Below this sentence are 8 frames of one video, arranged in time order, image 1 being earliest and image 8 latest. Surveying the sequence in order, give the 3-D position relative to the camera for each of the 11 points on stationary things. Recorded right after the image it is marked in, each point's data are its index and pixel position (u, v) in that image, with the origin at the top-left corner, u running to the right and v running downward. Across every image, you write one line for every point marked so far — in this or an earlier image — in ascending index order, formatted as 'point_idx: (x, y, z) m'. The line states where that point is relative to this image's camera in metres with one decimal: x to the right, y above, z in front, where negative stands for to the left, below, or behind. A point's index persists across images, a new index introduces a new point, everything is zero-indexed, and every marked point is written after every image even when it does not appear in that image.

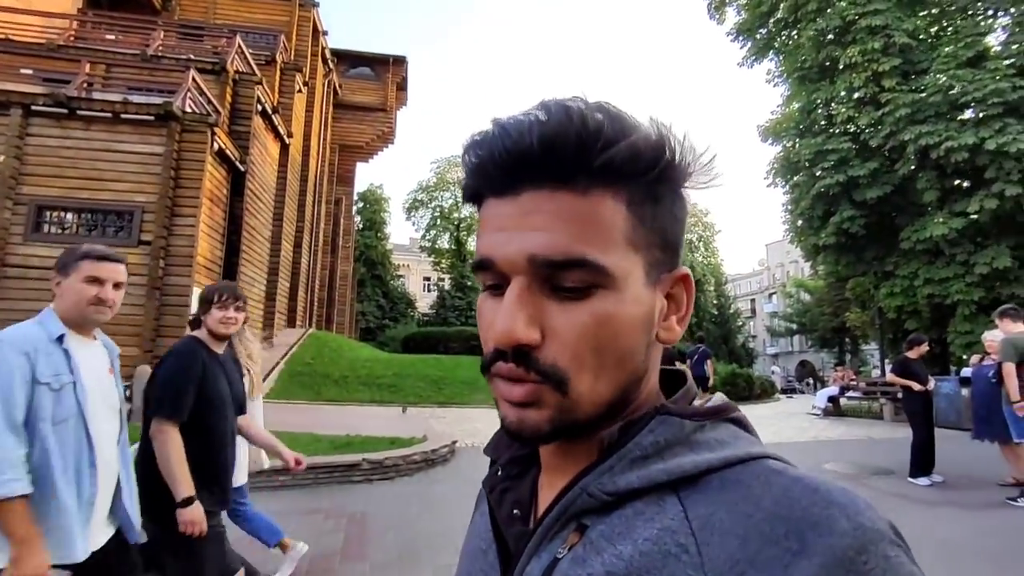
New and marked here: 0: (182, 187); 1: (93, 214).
0: (-8.6, +2.6, +14.7) m
1: (-10.5, +1.9, +14.2) m
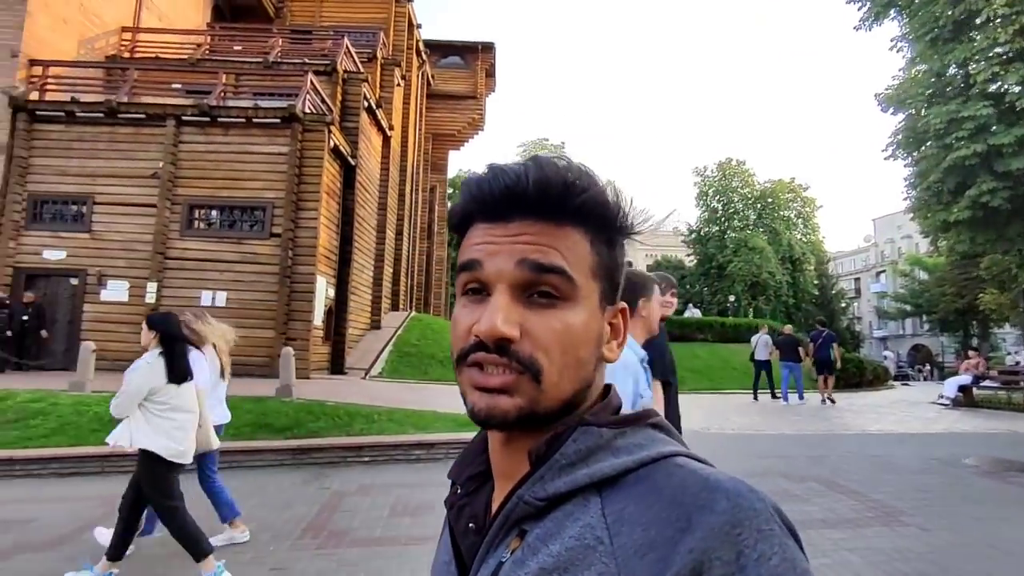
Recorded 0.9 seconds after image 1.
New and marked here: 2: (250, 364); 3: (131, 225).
0: (-5.9, +3.0, +16.0) m
1: (-7.8, +2.2, +15.8) m
2: (-7.1, -2.0, +15.1) m
3: (-10.5, +1.8, +15.6) m
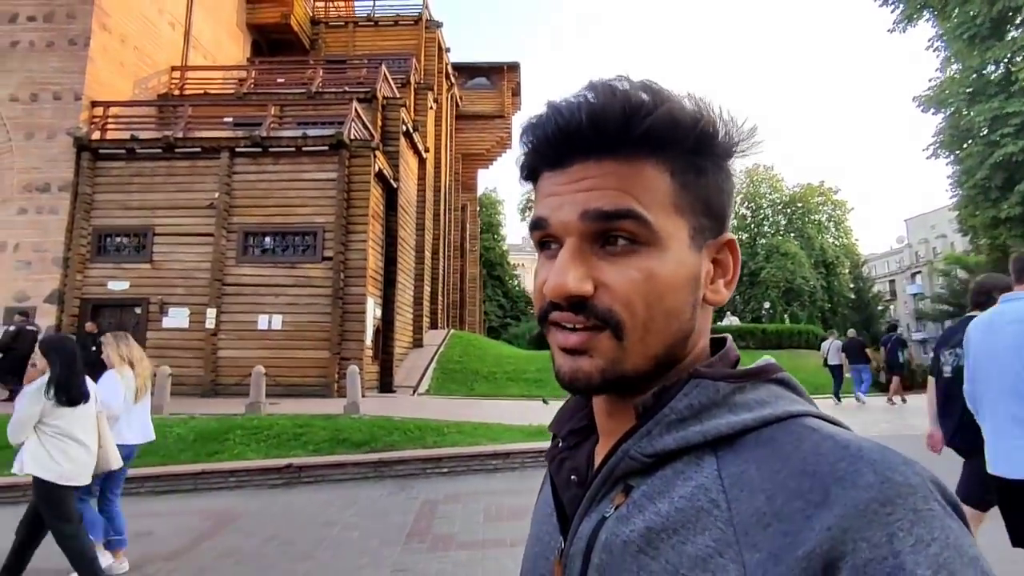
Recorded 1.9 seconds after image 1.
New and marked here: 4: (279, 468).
0: (-4.6, +2.4, +16.5) m
1: (-6.6, +1.5, +16.3) m
2: (-5.7, -2.6, +15.5) m
3: (-9.3, +1.0, +16.2) m
4: (-3.4, -2.6, +8.1) m
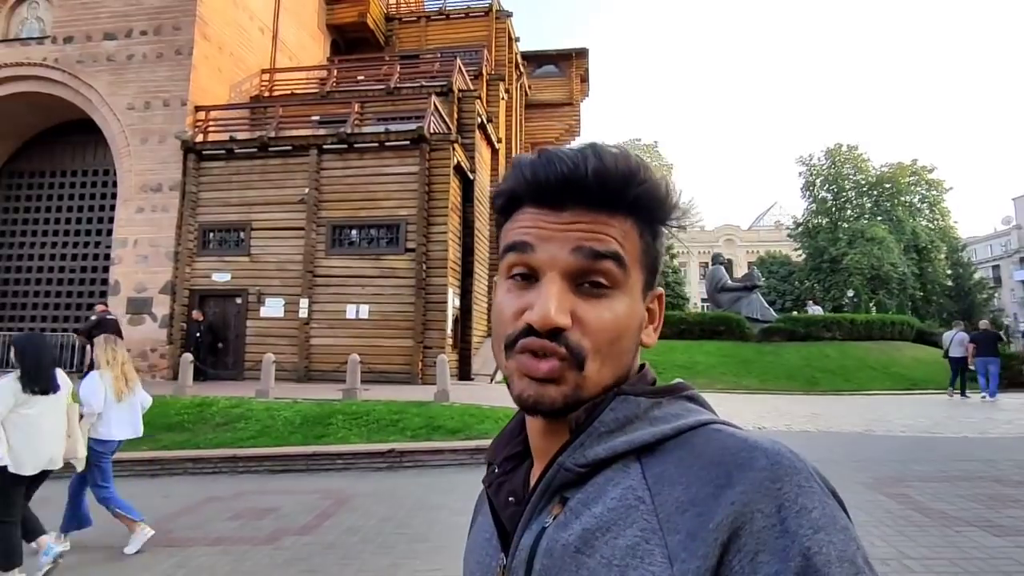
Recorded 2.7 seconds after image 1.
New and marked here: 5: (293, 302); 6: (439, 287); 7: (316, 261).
0: (-2.3, +2.7, +16.9) m
1: (-4.3, +1.8, +17.0) m
2: (-3.5, -2.4, +16.2) m
3: (-7.0, +1.3, +17.2) m
4: (-2.0, -2.5, +8.6) m
5: (-6.6, -0.4, +17.0) m
6: (-2.2, 0.0, +16.6) m
7: (-5.9, +0.8, +17.0) m
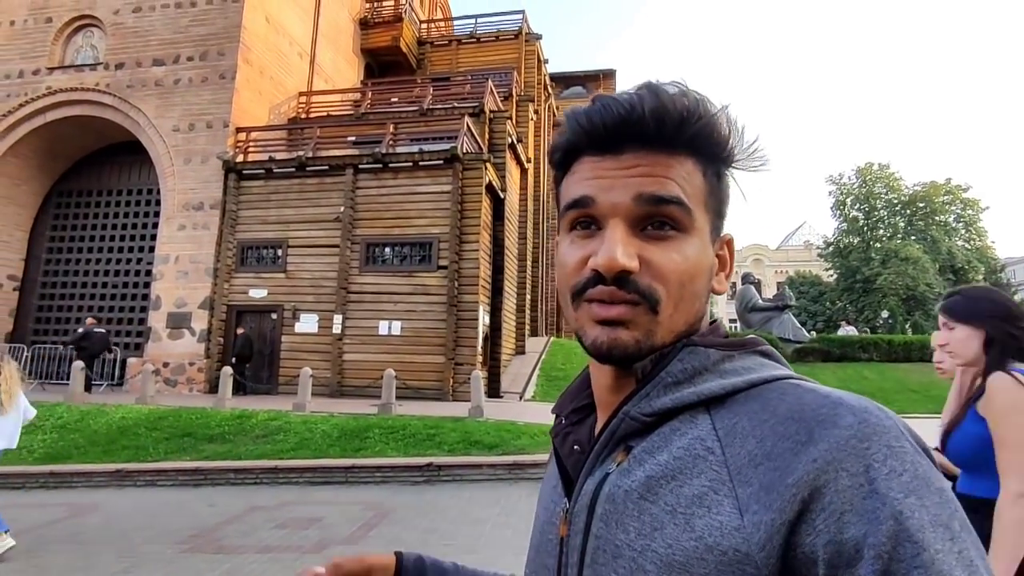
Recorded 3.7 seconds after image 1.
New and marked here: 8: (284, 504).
0: (-1.4, +2.1, +17.2) m
1: (-3.3, +1.3, +17.3) m
2: (-2.6, -2.8, +16.3) m
3: (-6.0, +0.8, +17.6) m
4: (-1.4, -2.7, +8.6) m
5: (-5.7, -0.9, +17.3) m
6: (-1.3, -0.5, +16.8) m
7: (-5.0, +0.3, +17.3) m
8: (-3.1, -2.9, +7.7) m
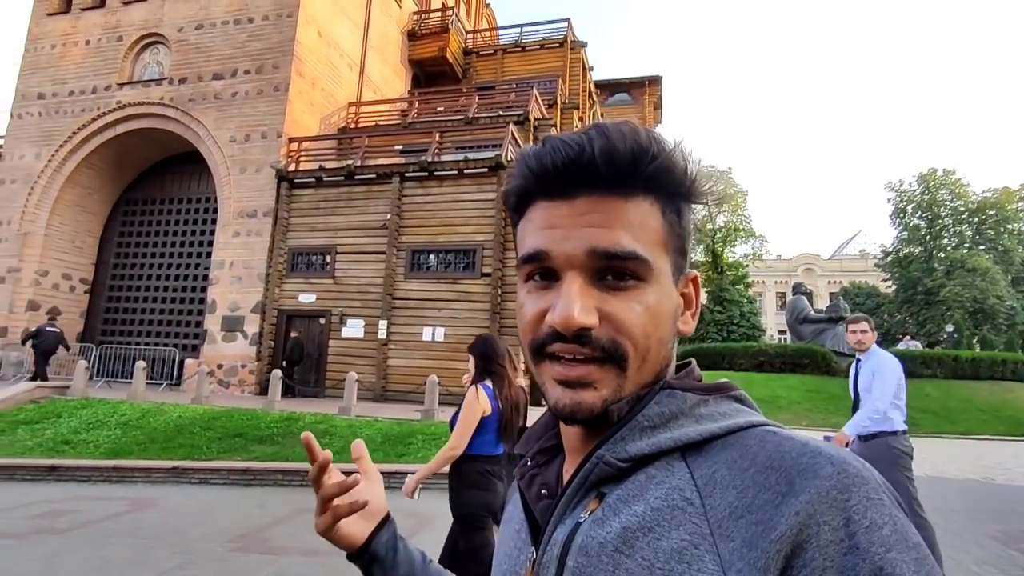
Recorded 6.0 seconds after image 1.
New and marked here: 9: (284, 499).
0: (0.0, +1.9, +17.2) m
1: (-2.0, +1.1, +17.4) m
2: (-1.4, -3.1, +16.4) m
3: (-4.7, +0.6, +17.9) m
4: (-0.8, -2.9, +8.6) m
5: (-4.4, -1.1, +17.6) m
6: (0.0, -0.7, +16.7) m
7: (-3.6, +0.1, +17.5) m
8: (-2.5, -3.0, +7.8) m
9: (-3.3, -3.1, +8.2) m
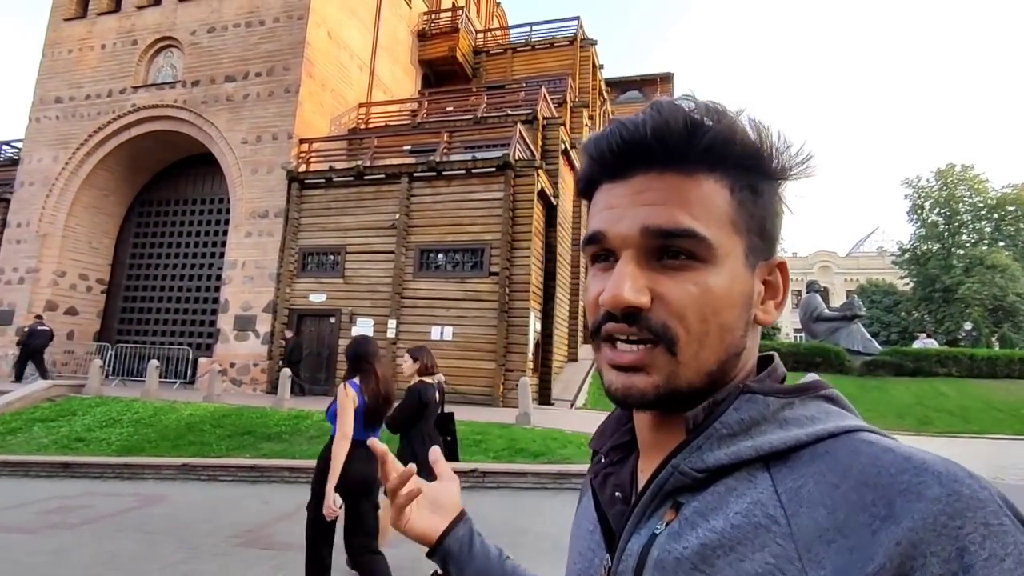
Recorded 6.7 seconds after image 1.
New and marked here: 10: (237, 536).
0: (+0.2, +1.9, +17.2) m
1: (-1.7, +1.1, +17.5) m
2: (-1.1, -3.0, +16.4) m
3: (-4.4, +0.6, +18.0) m
4: (-0.7, -2.8, +8.7) m
5: (-4.1, -1.1, +17.7) m
6: (+0.2, -0.7, +16.8) m
7: (-3.4, +0.1, +17.6) m
8: (-2.5, -3.0, +7.9) m
9: (-3.3, -3.1, +8.3) m
10: (-3.1, -2.8, +6.4) m
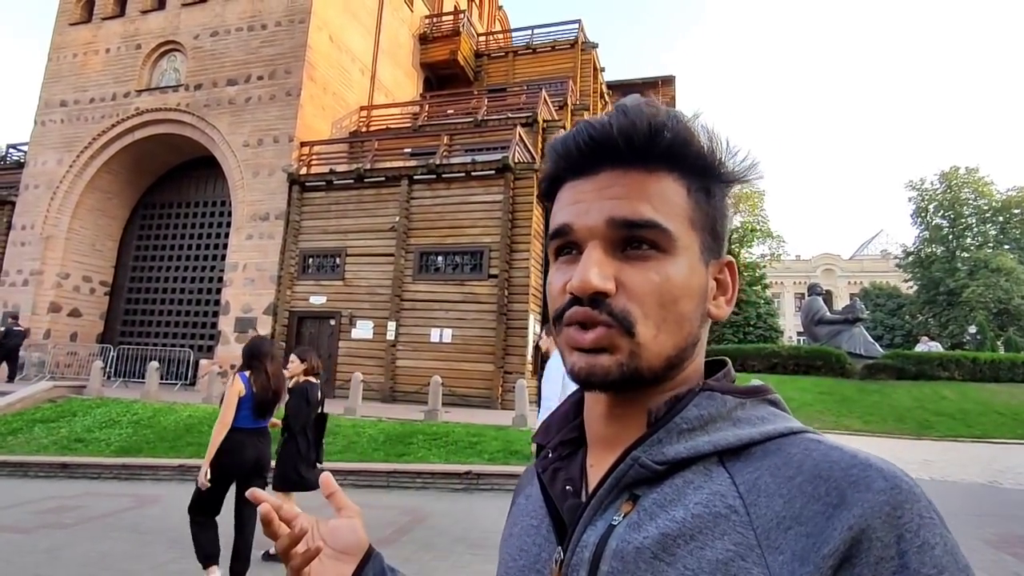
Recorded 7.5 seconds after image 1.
0: (+0.2, +1.9, +17.2) m
1: (-1.8, +1.0, +17.5) m
2: (-1.2, -3.1, +16.4) m
3: (-4.4, +0.5, +18.1) m
4: (-0.8, -2.9, +8.7) m
5: (-4.1, -1.1, +17.8) m
6: (+0.2, -0.8, +16.8) m
7: (-3.4, +0.1, +17.7) m
8: (-2.6, -3.0, +7.9) m
9: (-3.4, -3.1, +8.4) m
10: (-3.2, -2.9, +6.5) m
